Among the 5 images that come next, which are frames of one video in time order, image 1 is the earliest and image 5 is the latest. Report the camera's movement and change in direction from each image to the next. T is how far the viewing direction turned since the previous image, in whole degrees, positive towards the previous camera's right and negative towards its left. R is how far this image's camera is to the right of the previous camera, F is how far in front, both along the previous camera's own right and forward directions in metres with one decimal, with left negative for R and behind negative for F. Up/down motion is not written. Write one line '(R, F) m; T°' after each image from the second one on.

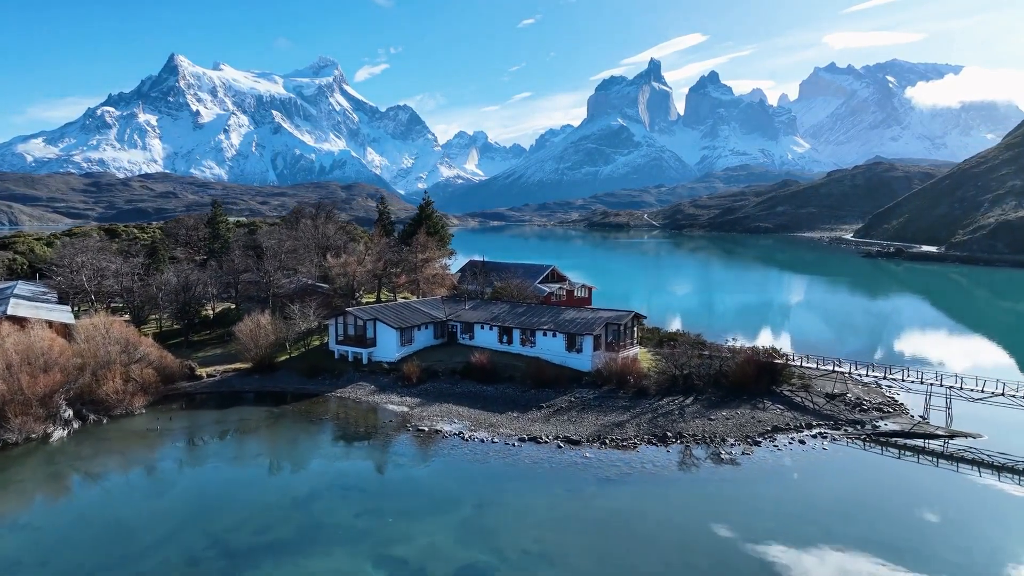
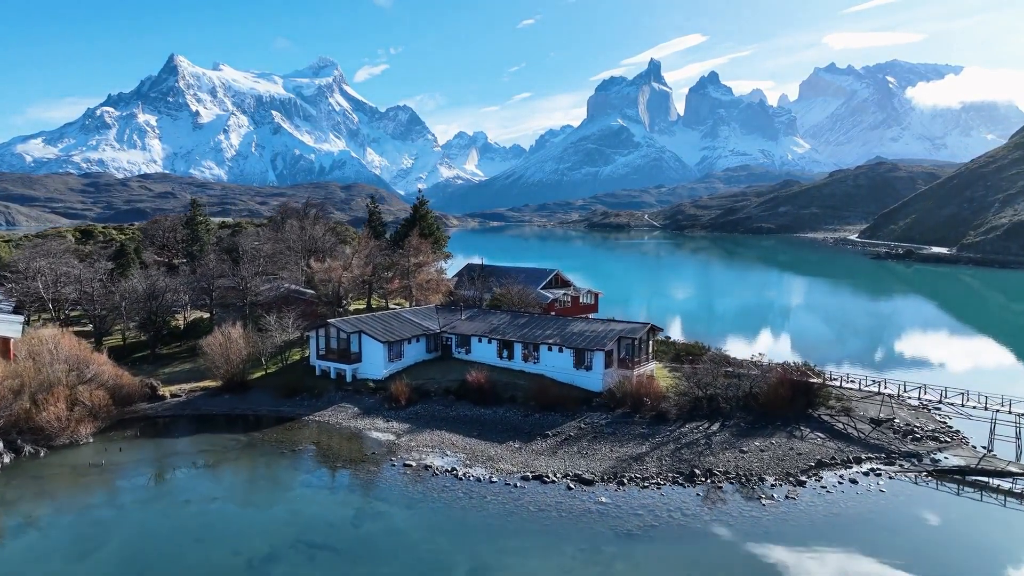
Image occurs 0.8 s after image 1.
(0.0, +3.8) m; 0°
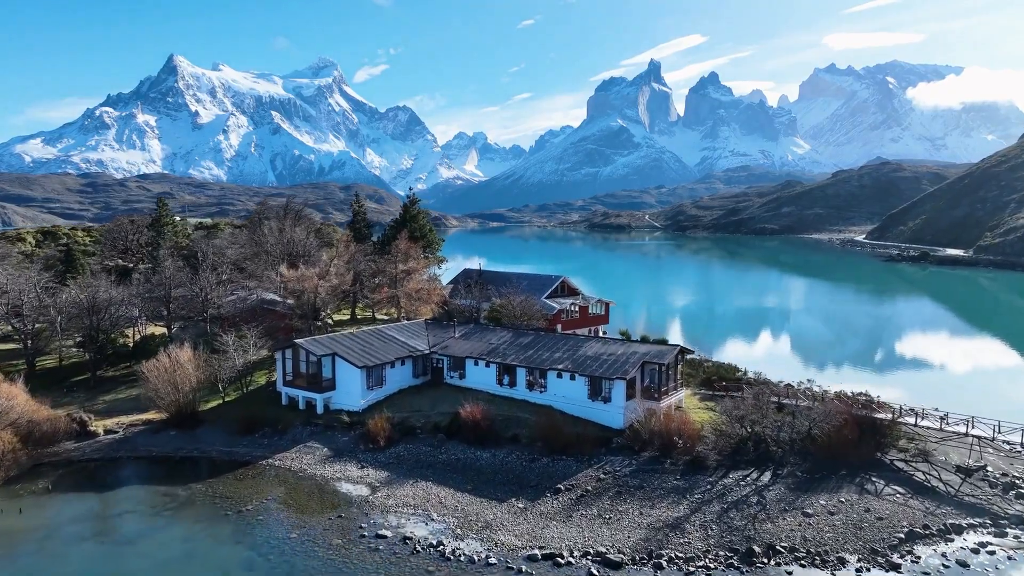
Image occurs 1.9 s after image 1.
(-0.1, +5.2) m; 0°
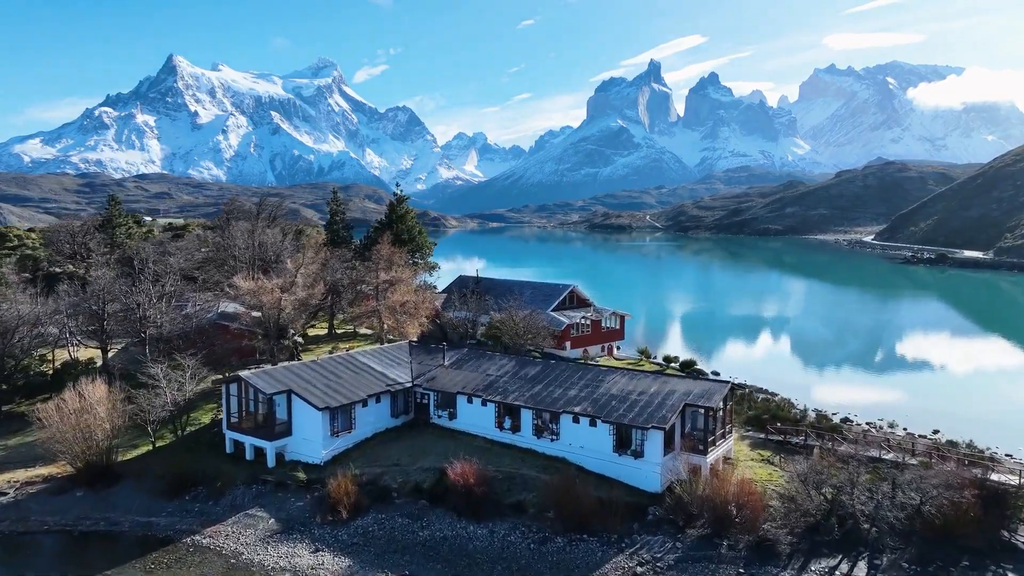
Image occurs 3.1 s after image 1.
(-0.1, +5.8) m; 0°
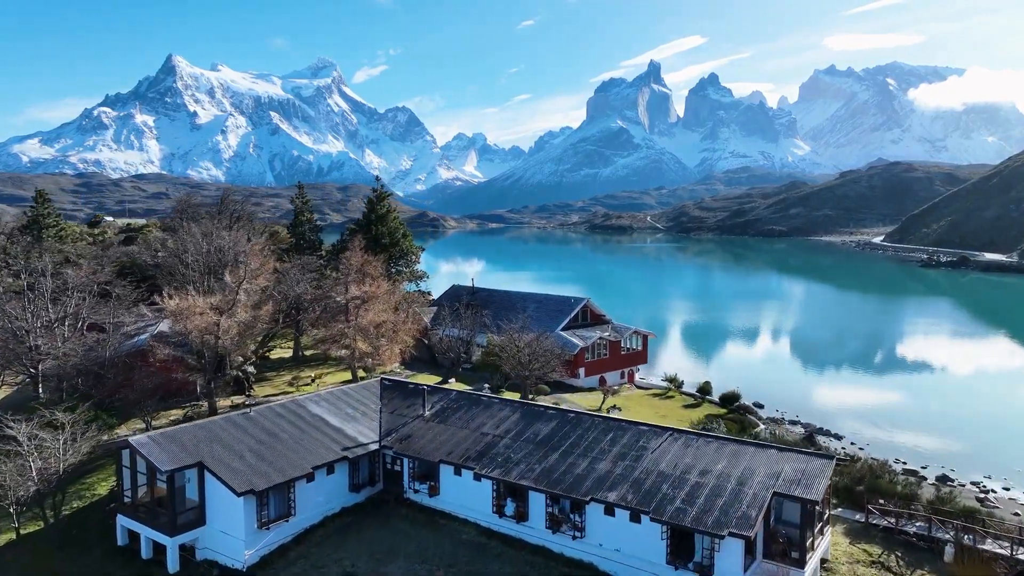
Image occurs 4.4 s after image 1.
(-0.1, +6.4) m; 0°
